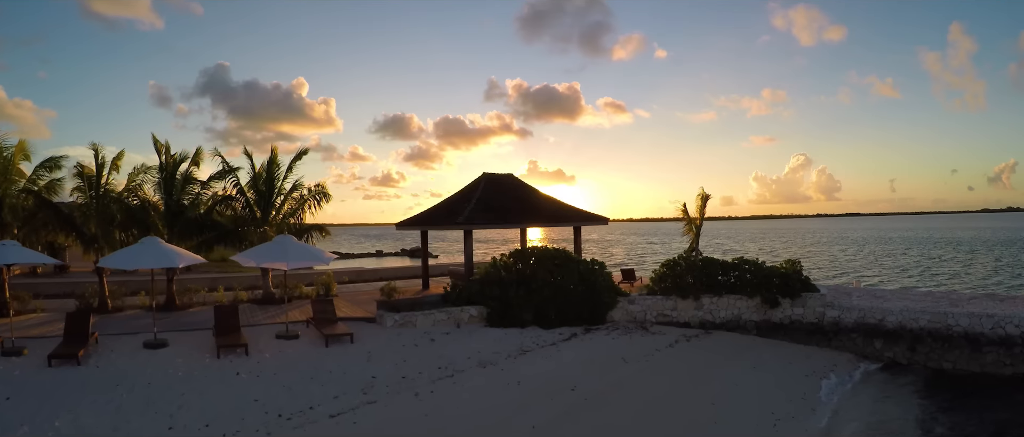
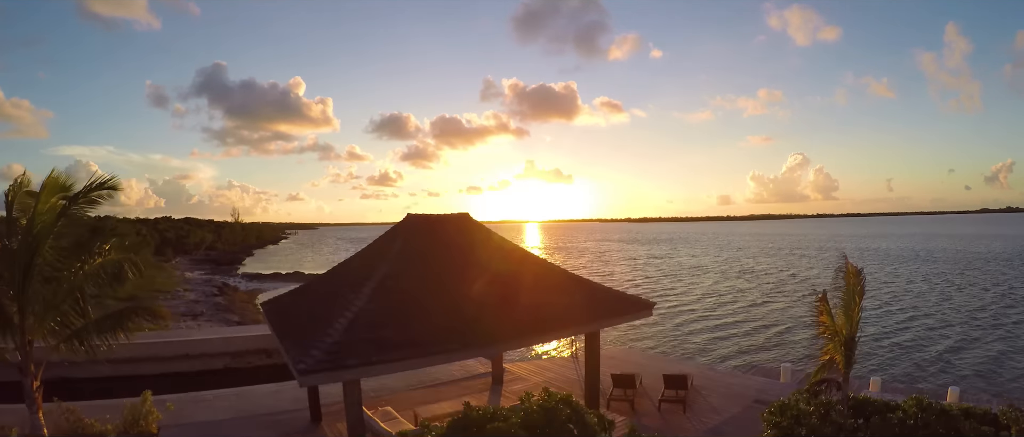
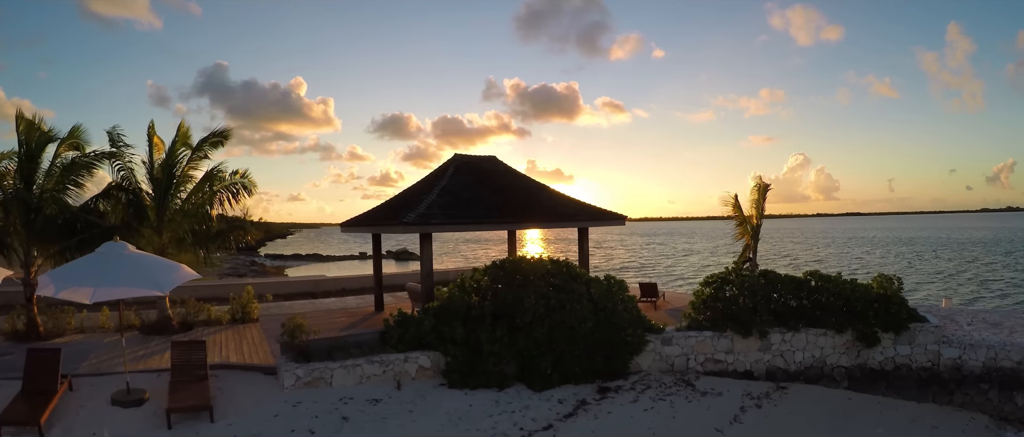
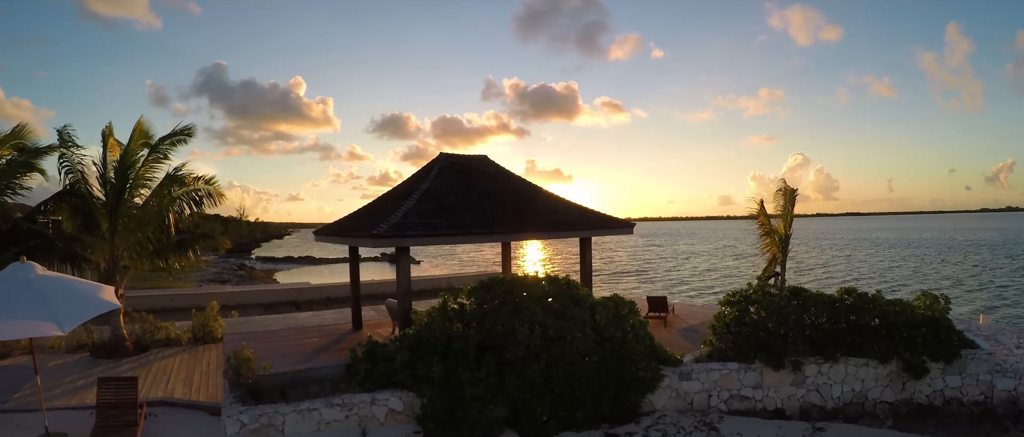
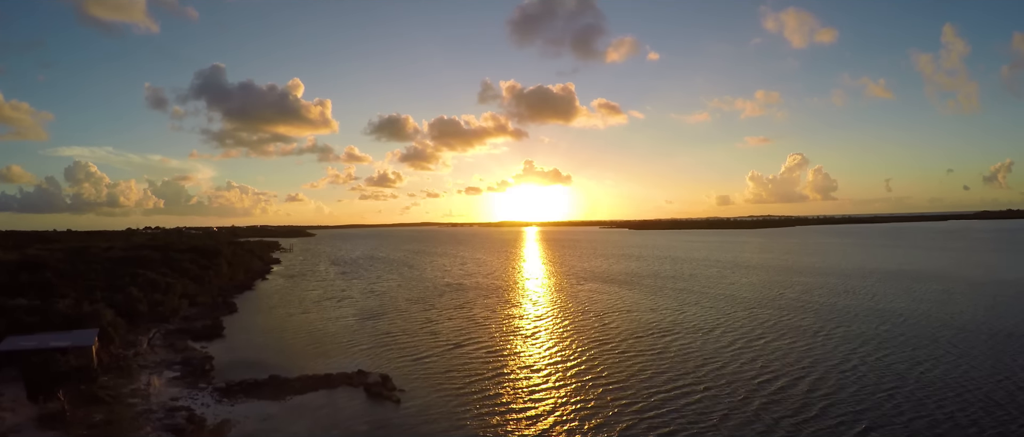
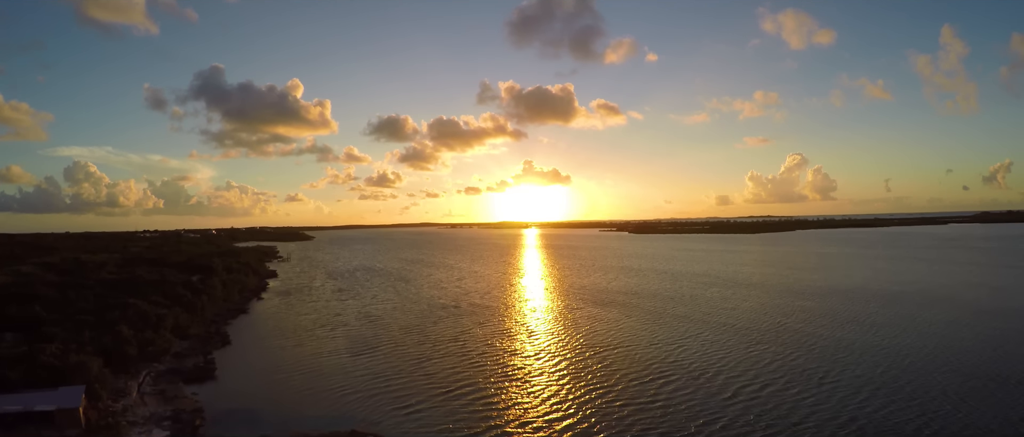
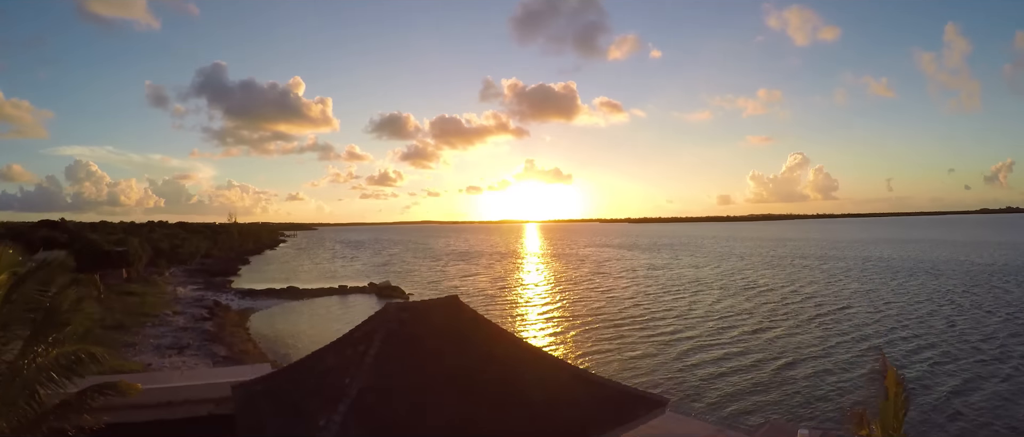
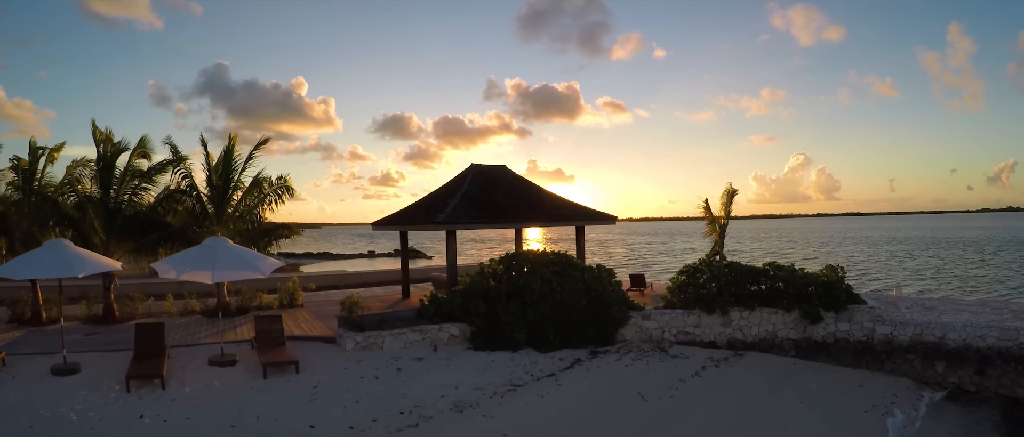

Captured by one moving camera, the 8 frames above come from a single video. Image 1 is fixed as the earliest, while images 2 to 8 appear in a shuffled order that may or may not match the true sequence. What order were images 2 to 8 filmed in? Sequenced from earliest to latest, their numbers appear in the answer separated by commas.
8, 3, 4, 2, 7, 5, 6
